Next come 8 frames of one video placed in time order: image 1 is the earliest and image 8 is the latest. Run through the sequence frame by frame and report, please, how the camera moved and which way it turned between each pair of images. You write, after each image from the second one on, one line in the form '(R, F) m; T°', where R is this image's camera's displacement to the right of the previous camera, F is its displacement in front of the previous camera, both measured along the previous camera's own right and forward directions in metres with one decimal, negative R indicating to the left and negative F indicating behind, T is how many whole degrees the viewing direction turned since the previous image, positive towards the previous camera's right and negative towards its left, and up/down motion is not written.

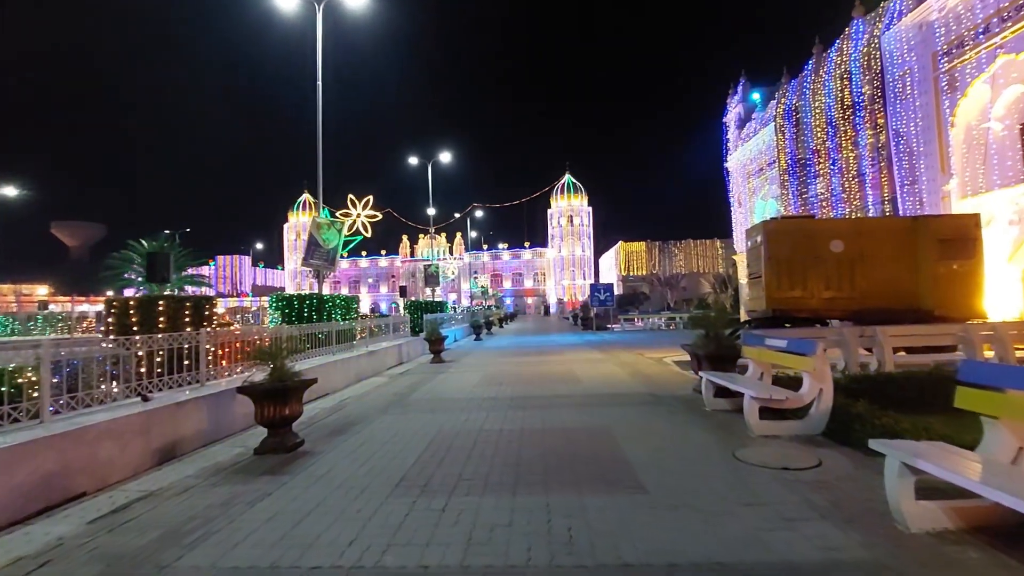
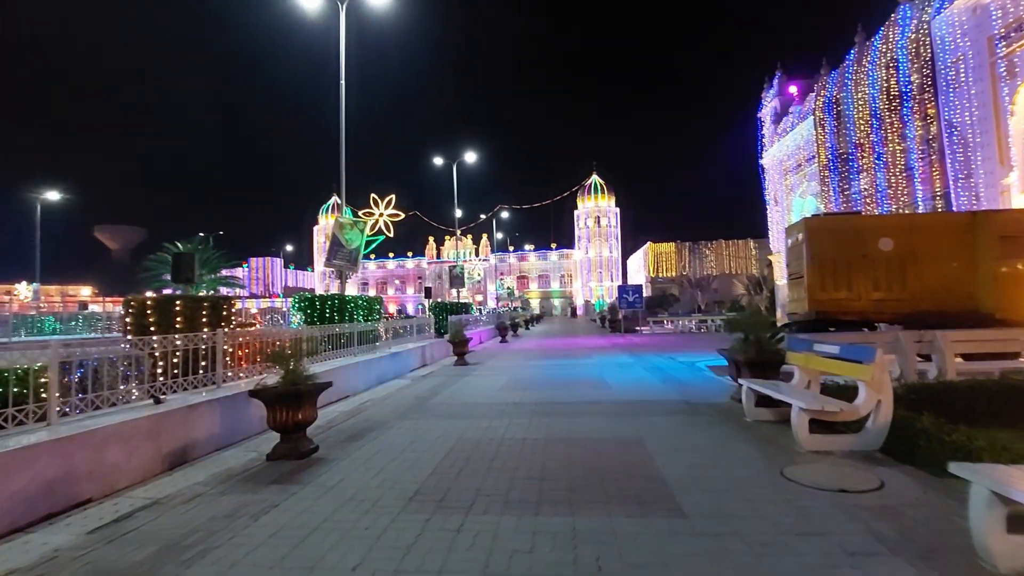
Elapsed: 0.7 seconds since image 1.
(0.0, +0.4) m; -3°
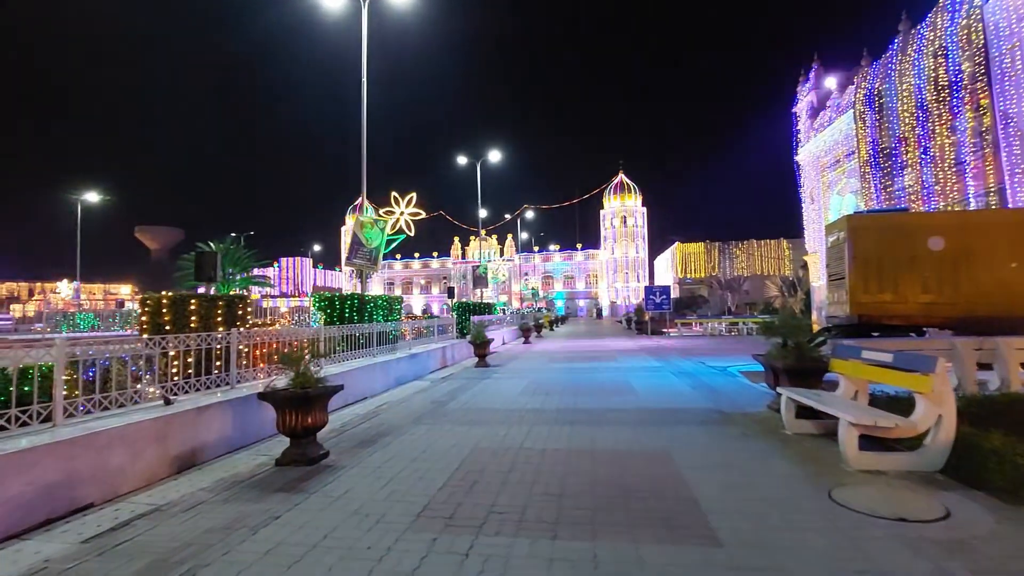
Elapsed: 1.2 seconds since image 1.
(+0.1, +0.4) m; -3°
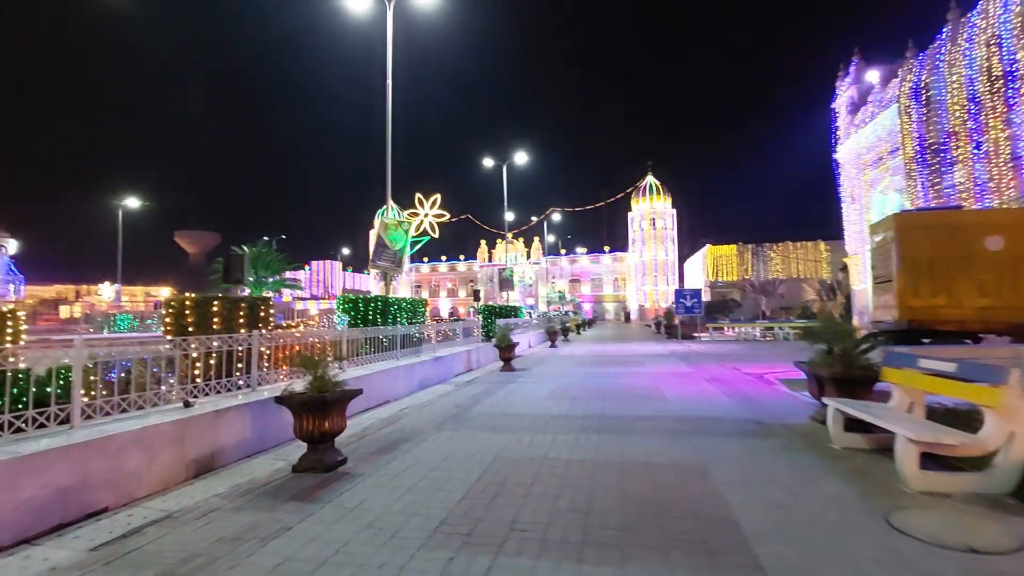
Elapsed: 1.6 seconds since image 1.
(0.0, +0.3) m; -3°
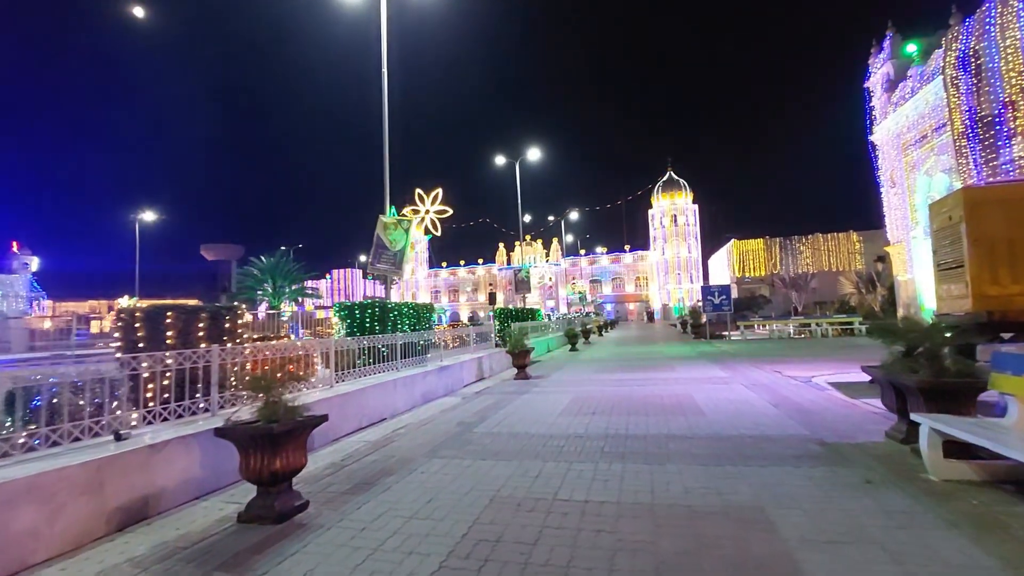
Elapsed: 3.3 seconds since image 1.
(+0.2, +1.3) m; -2°
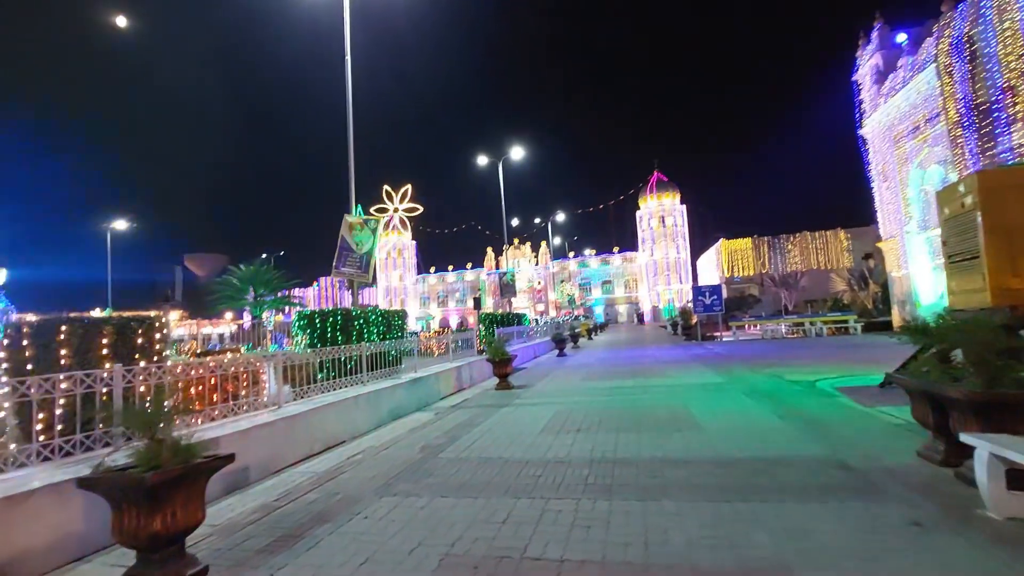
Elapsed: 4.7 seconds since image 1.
(+0.2, +1.0) m; +1°
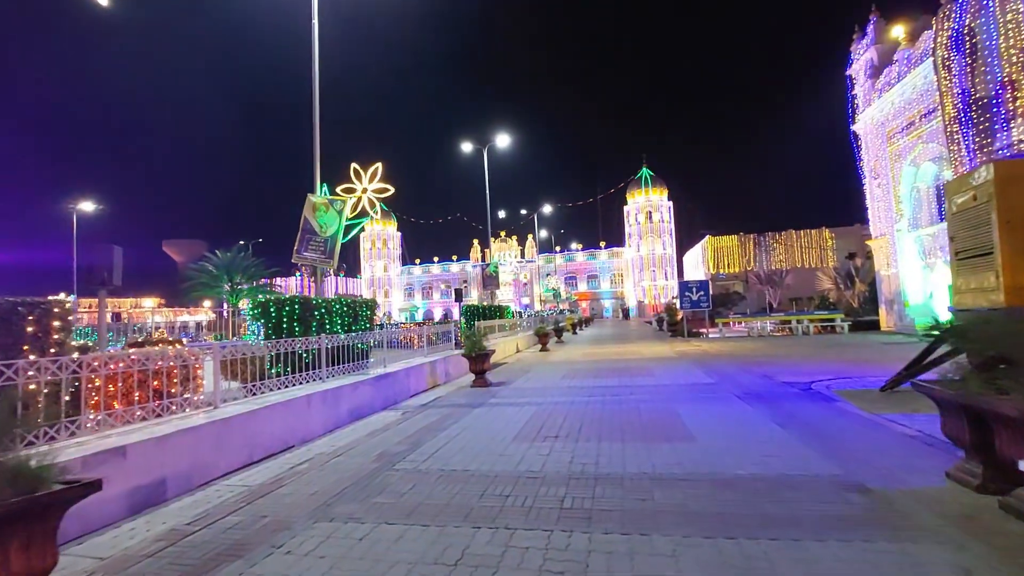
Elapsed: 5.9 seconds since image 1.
(+0.2, +0.9) m; +1°
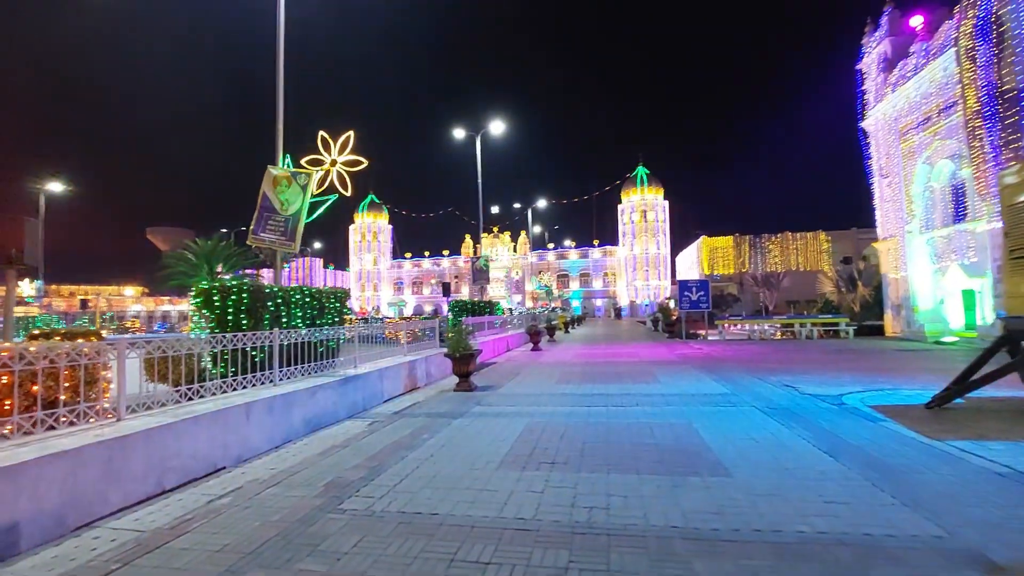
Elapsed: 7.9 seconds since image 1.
(0.0, +1.4) m; +1°
